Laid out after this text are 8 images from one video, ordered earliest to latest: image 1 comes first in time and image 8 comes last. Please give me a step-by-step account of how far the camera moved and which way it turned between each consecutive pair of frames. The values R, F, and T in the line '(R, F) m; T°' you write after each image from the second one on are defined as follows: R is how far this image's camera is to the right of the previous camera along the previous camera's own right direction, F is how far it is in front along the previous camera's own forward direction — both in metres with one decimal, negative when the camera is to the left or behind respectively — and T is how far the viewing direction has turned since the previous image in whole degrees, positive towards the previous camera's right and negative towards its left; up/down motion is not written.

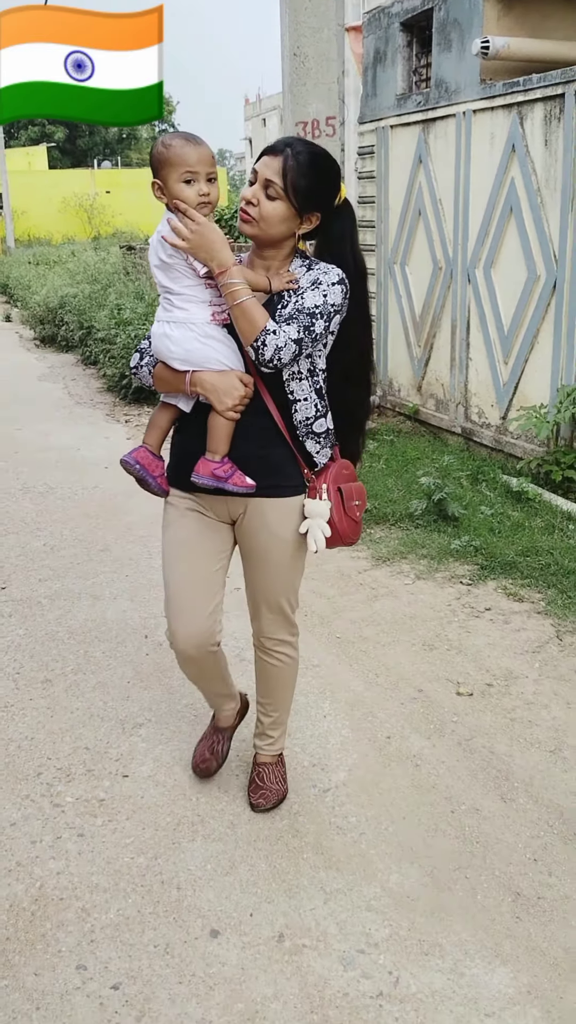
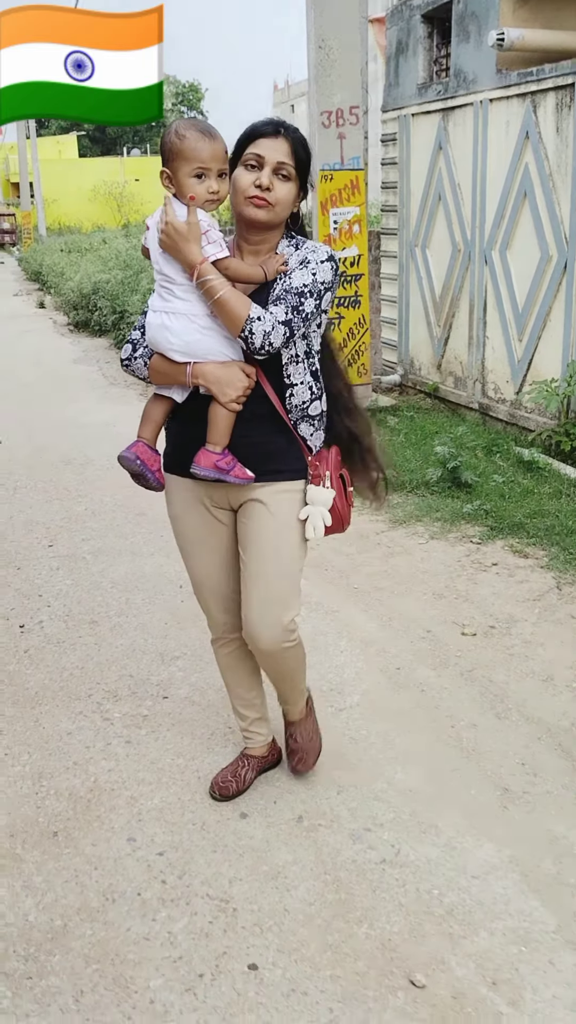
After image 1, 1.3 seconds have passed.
(0.0, -0.4) m; -2°
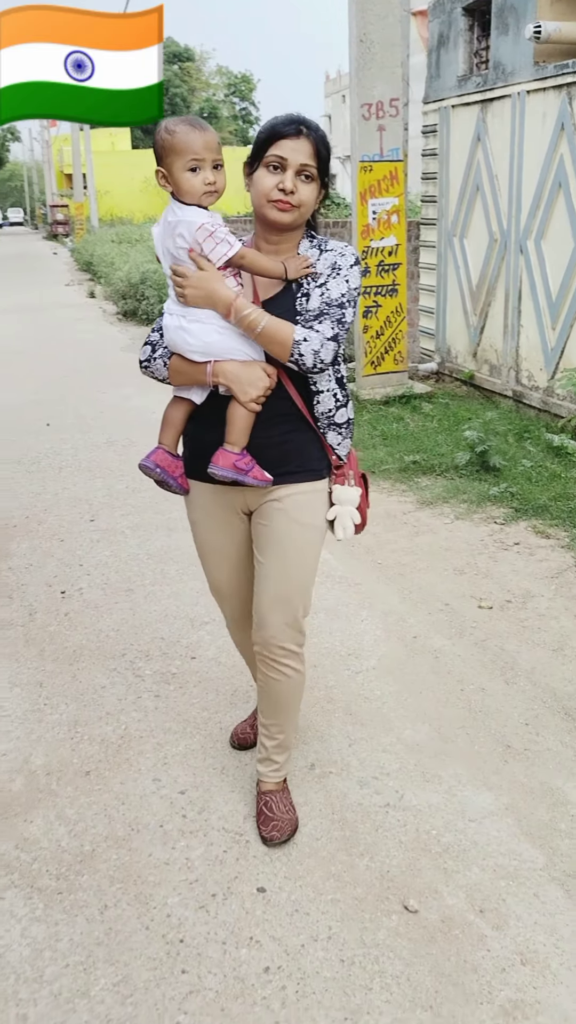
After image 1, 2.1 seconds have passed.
(+0.1, -0.2) m; -3°
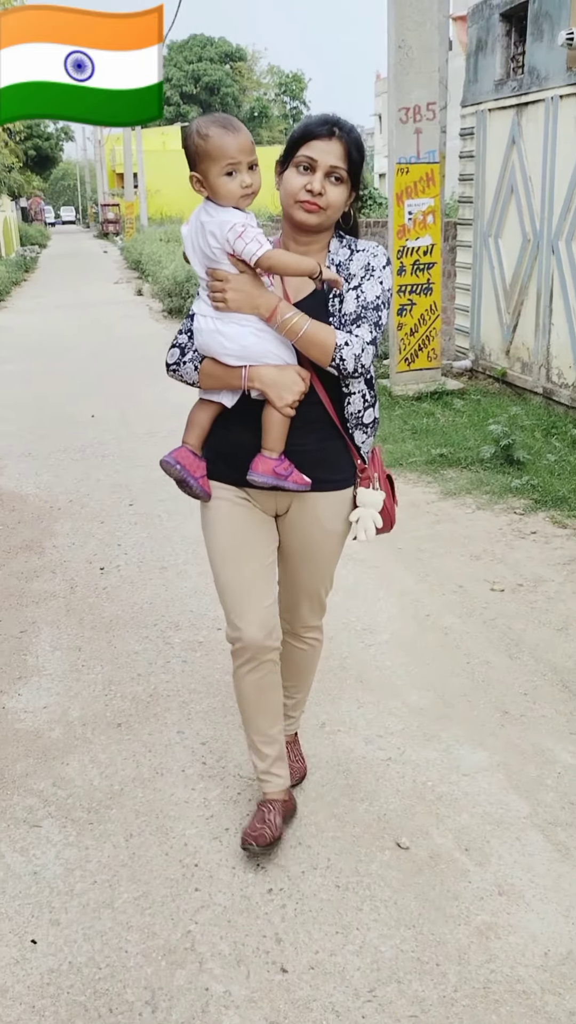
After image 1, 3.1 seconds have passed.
(+0.1, -0.3) m; -3°
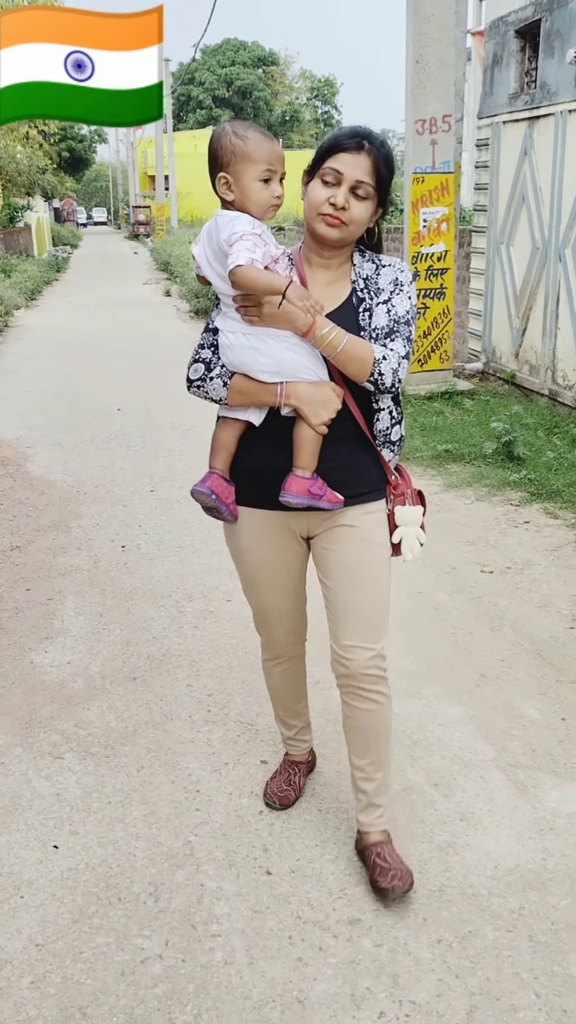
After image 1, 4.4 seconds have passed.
(+0.1, -0.3) m; -2°
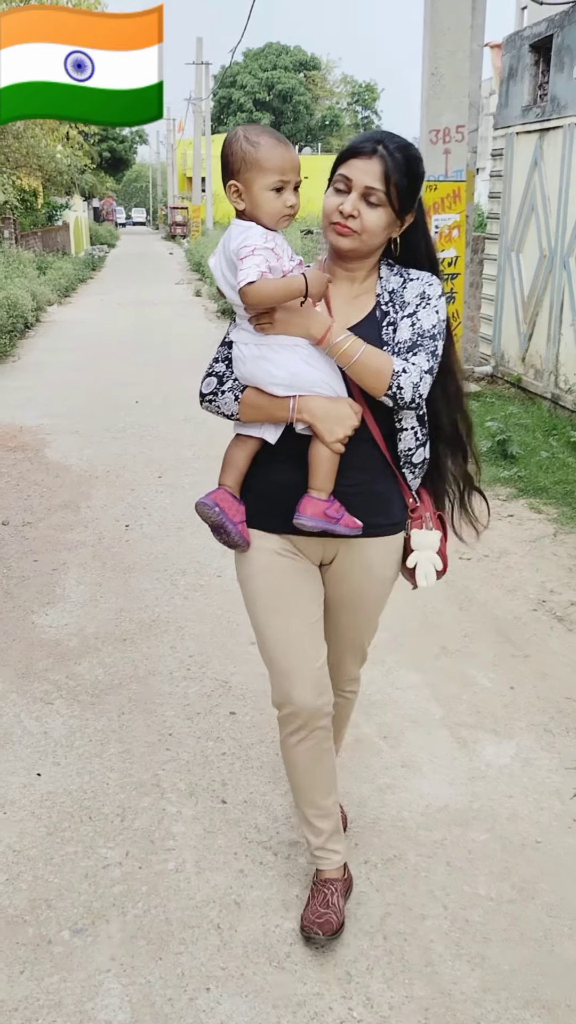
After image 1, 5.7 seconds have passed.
(+0.2, -0.3) m; -2°
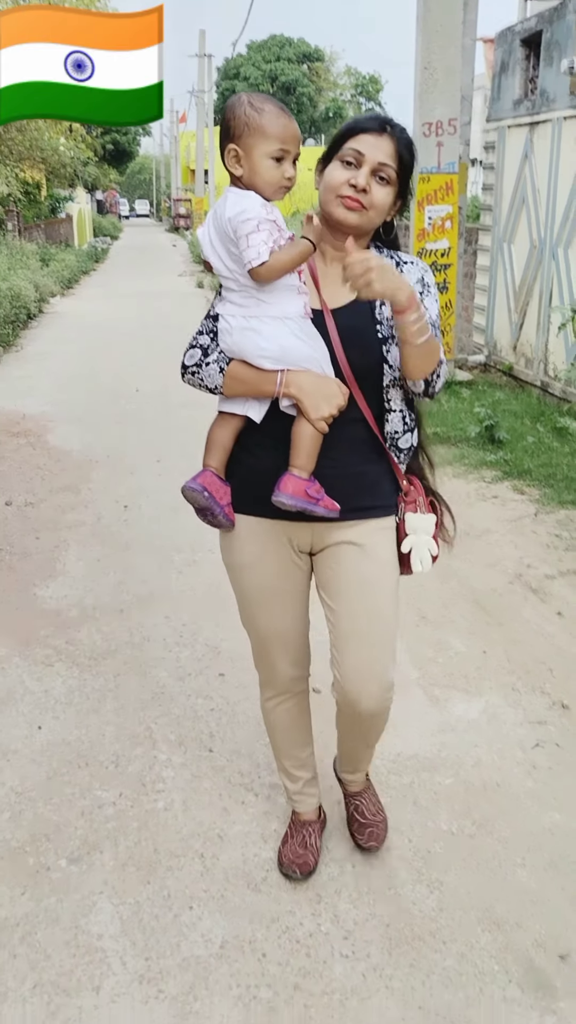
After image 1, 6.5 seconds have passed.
(+0.1, -0.2) m; 0°
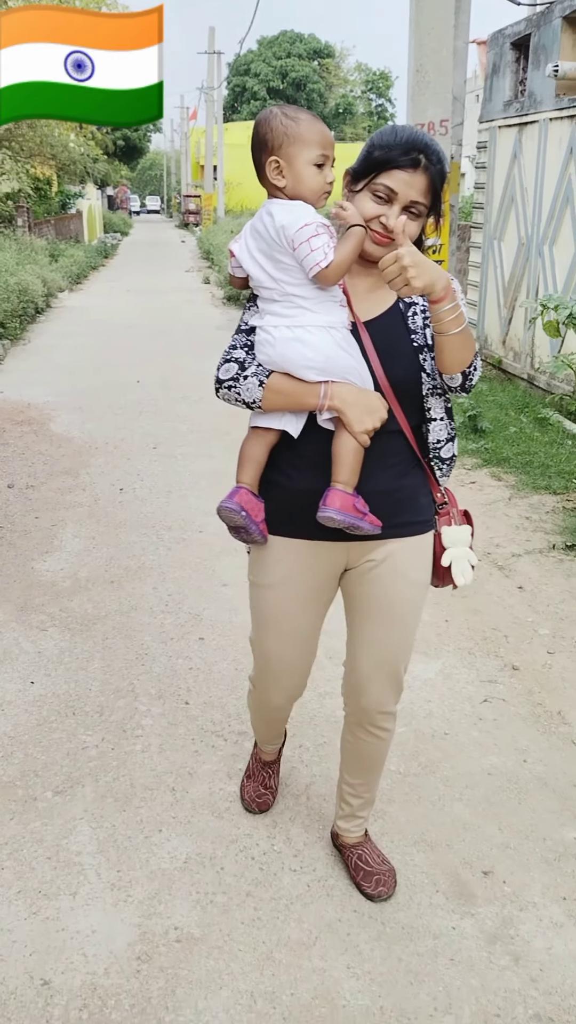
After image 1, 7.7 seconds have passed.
(+0.1, -0.3) m; -1°
